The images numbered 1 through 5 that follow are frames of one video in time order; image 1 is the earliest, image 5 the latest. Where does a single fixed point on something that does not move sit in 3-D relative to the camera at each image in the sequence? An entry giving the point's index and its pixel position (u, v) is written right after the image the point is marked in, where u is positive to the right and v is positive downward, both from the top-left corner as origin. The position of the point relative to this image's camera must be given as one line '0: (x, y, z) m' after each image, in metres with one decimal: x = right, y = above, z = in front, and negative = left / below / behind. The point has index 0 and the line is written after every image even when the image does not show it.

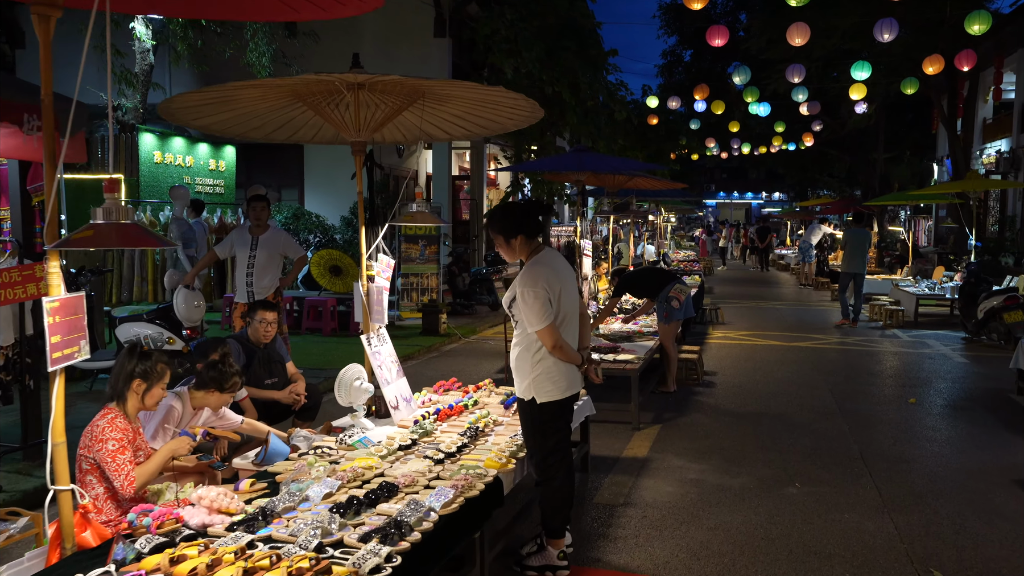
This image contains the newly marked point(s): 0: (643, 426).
0: (+1.2, -1.3, +7.7) m
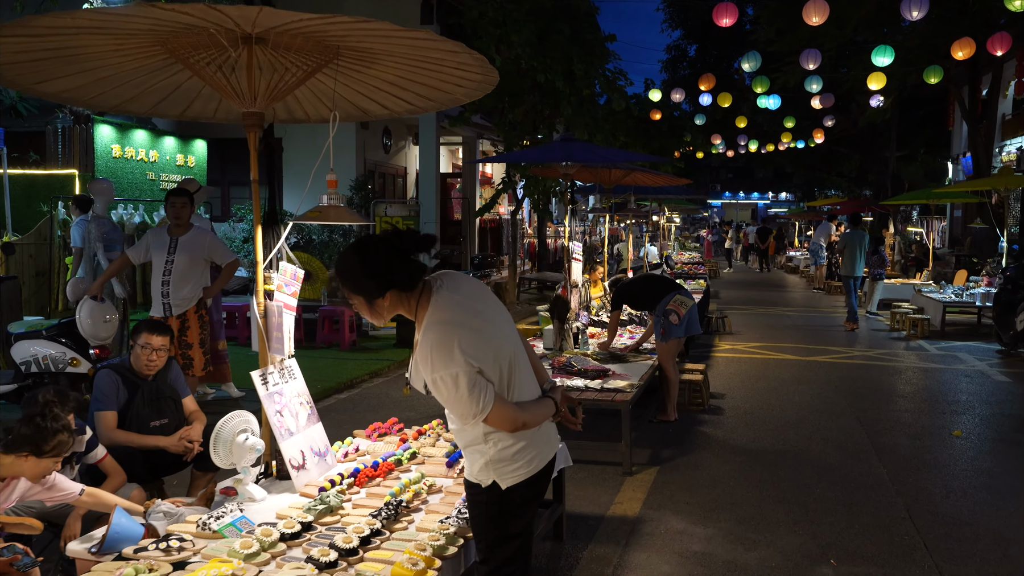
0: (+0.9, -1.4, +6.4) m
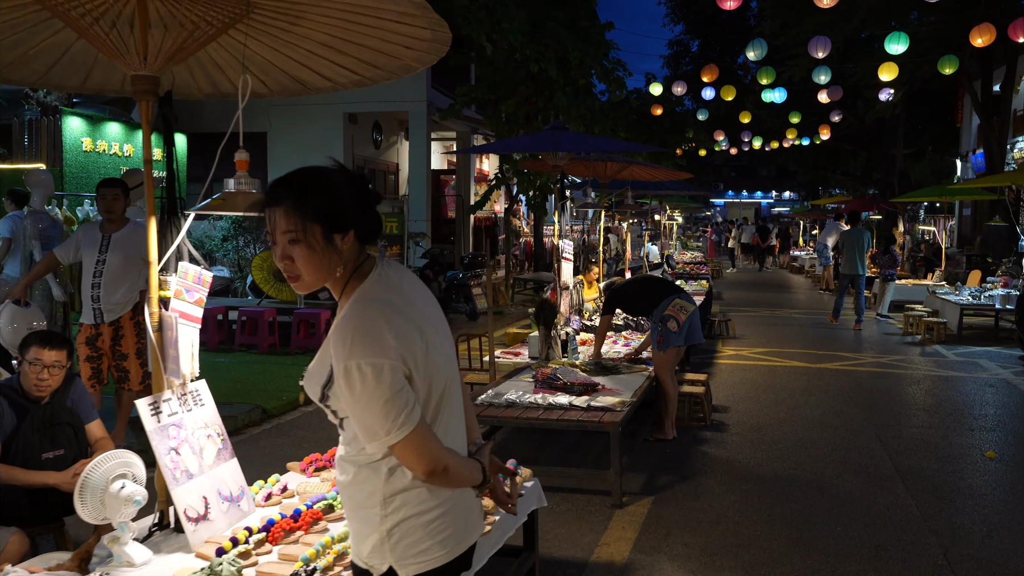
0: (+0.8, -1.4, +5.5) m
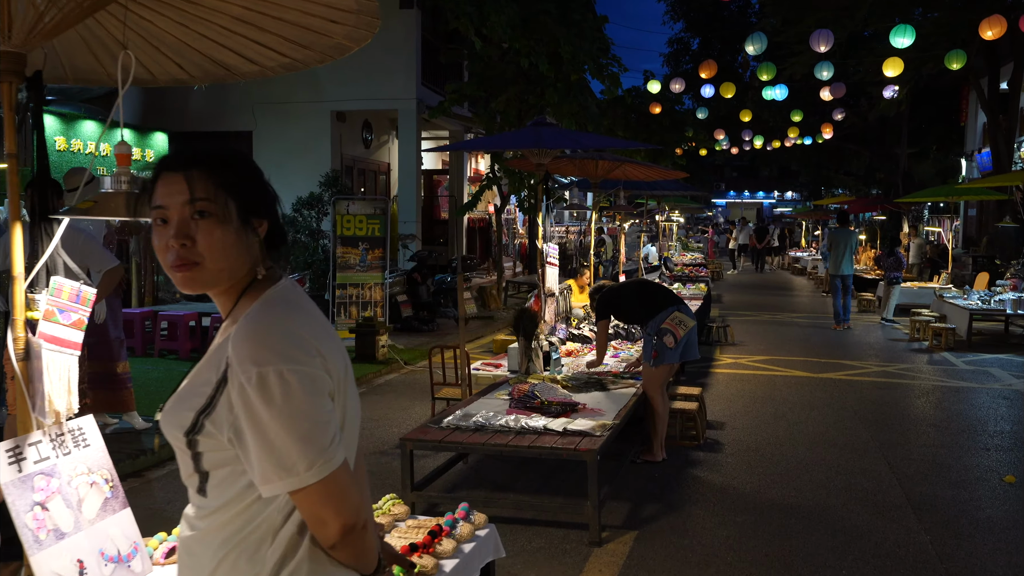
0: (+0.6, -1.5, +5.0) m
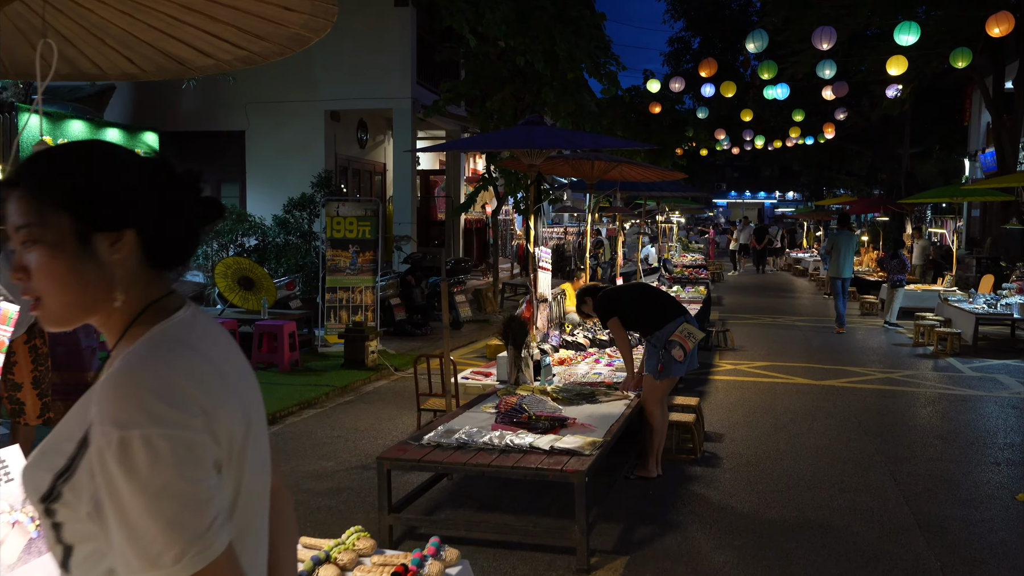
0: (+0.5, -1.5, +4.7) m
